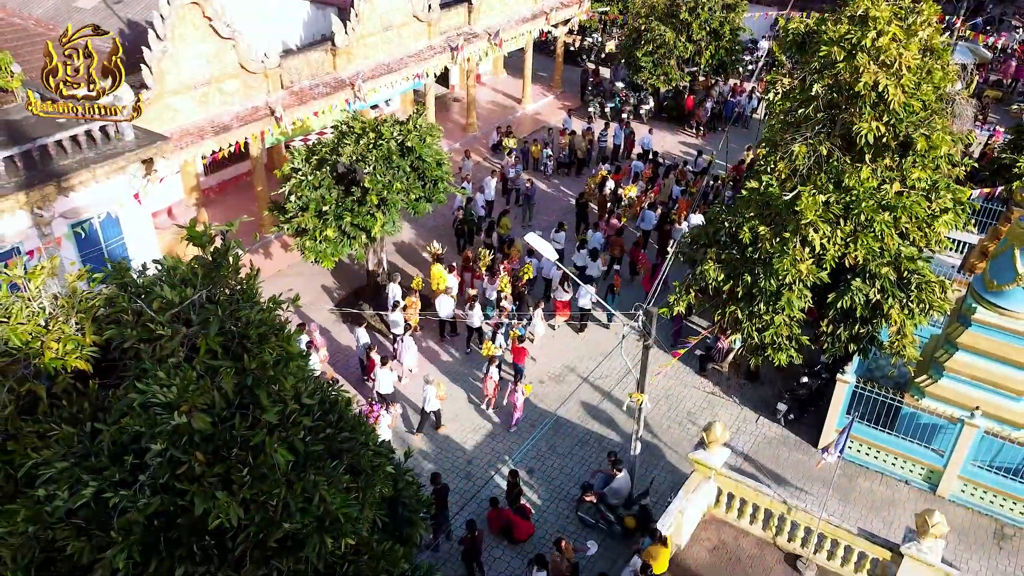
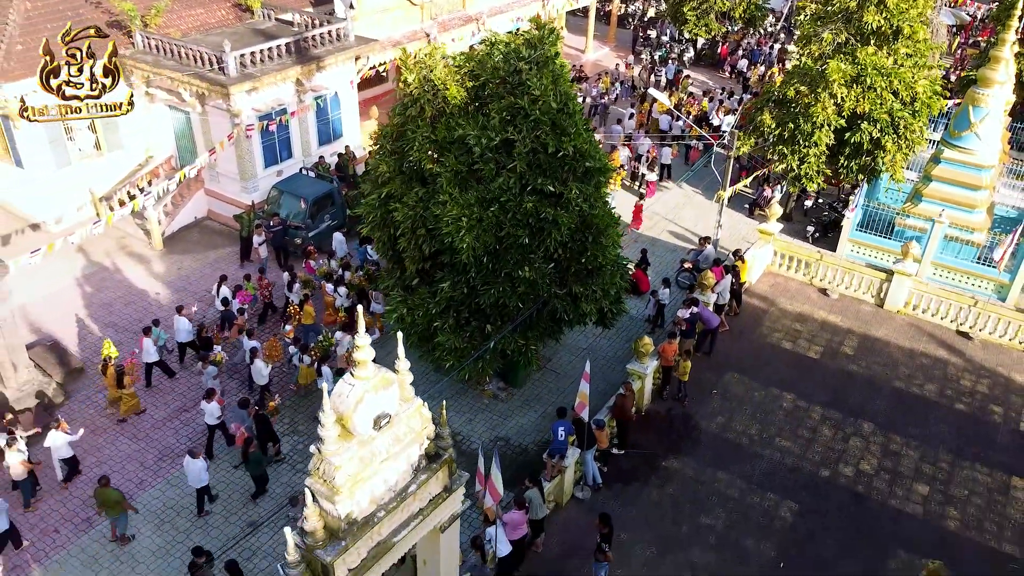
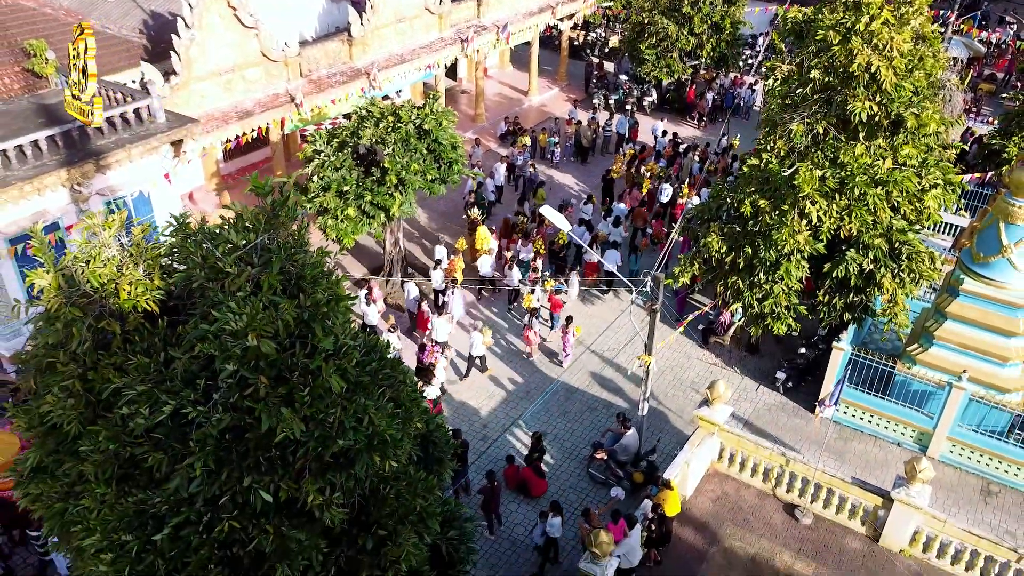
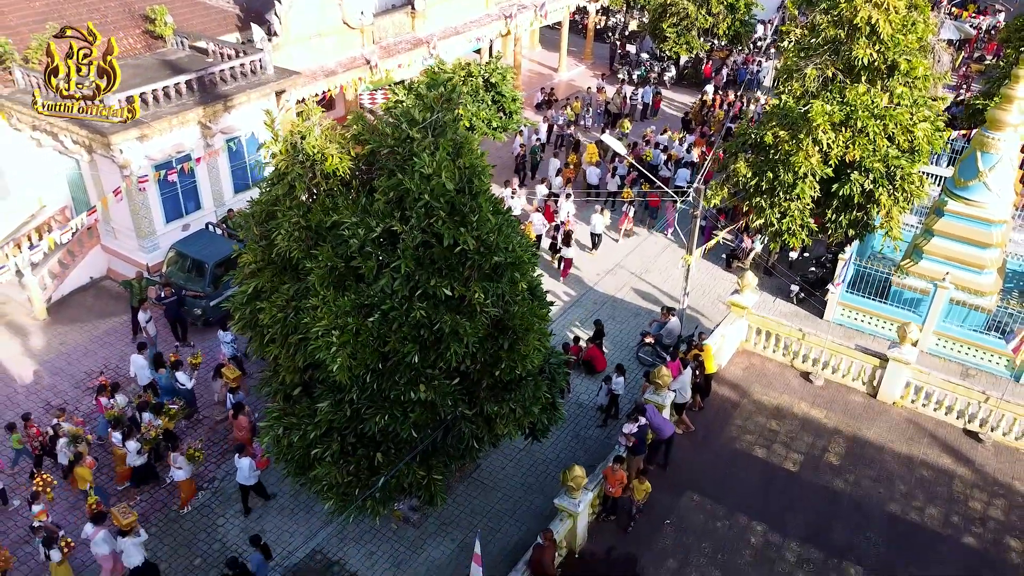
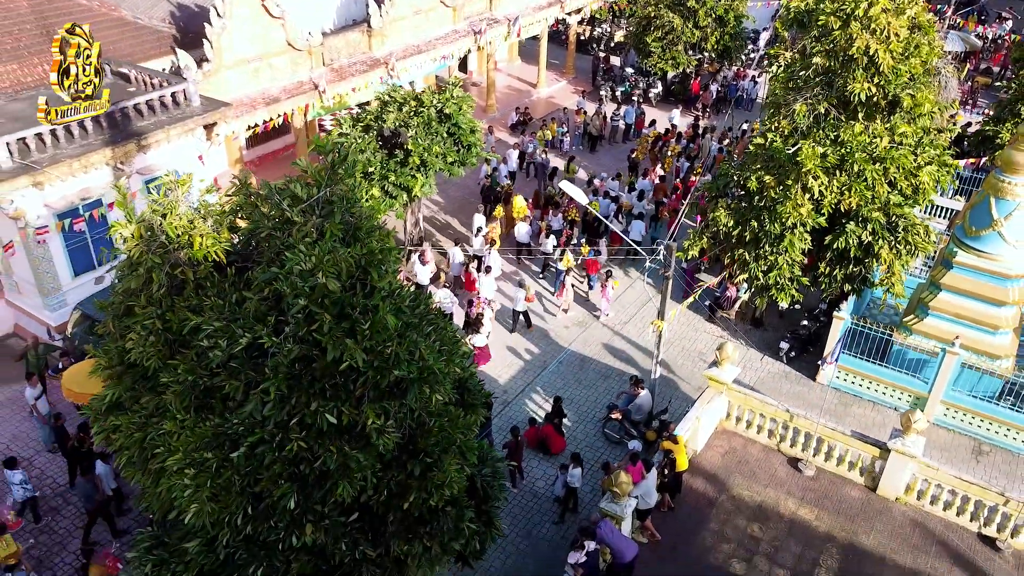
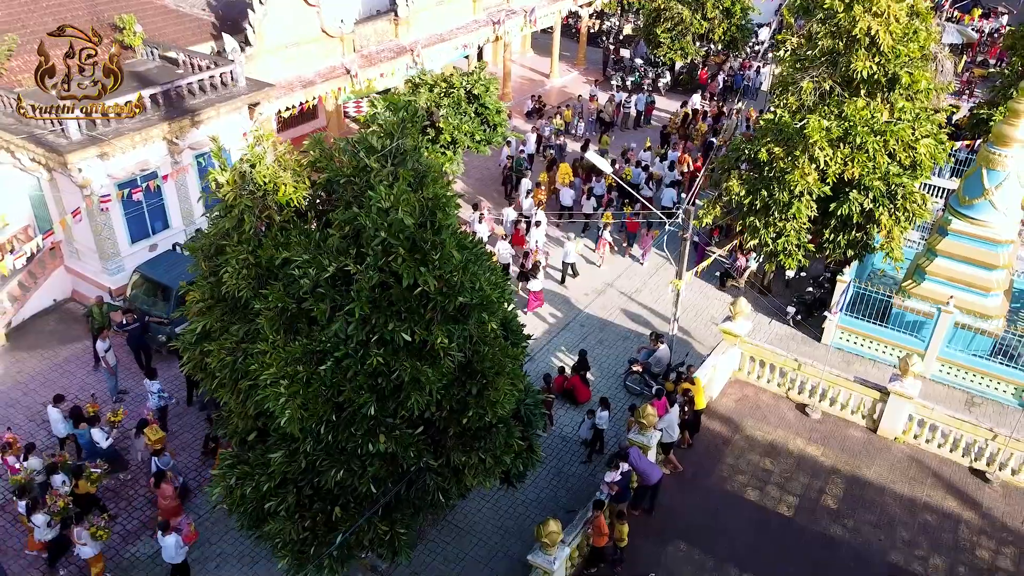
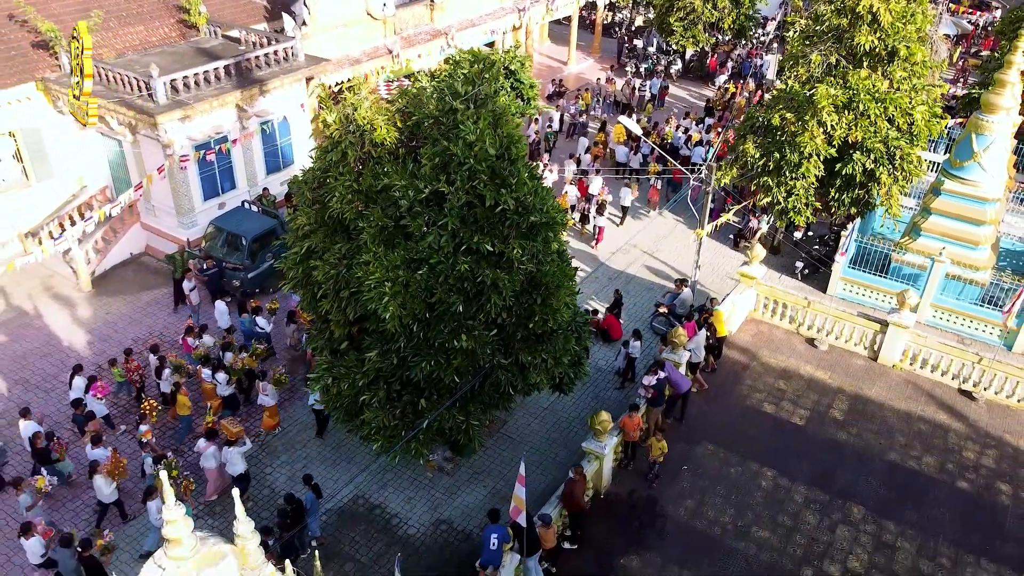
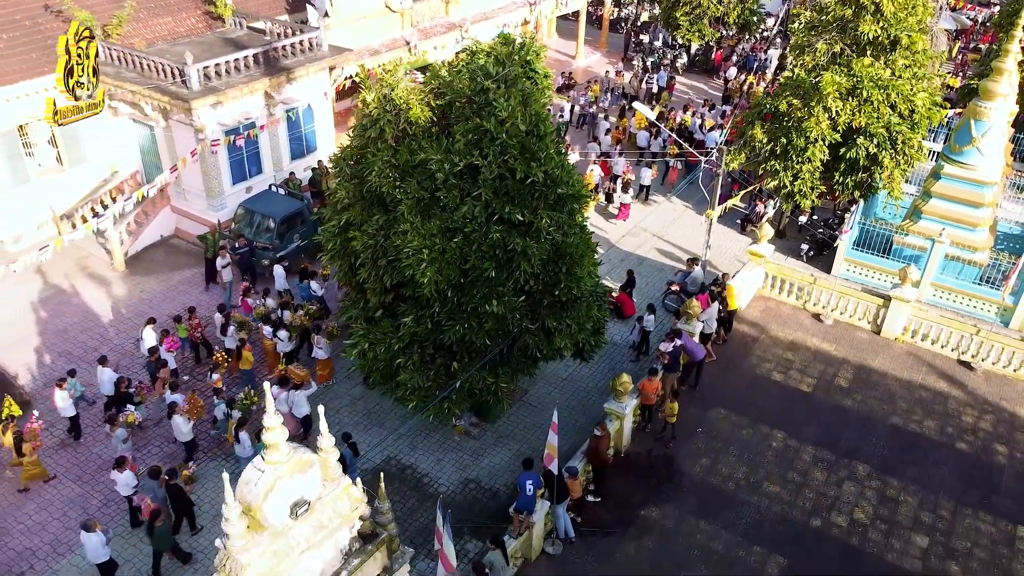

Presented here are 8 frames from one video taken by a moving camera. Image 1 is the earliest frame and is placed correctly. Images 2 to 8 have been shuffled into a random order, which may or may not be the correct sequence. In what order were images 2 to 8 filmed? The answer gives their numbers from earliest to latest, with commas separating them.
3, 5, 6, 4, 7, 8, 2
